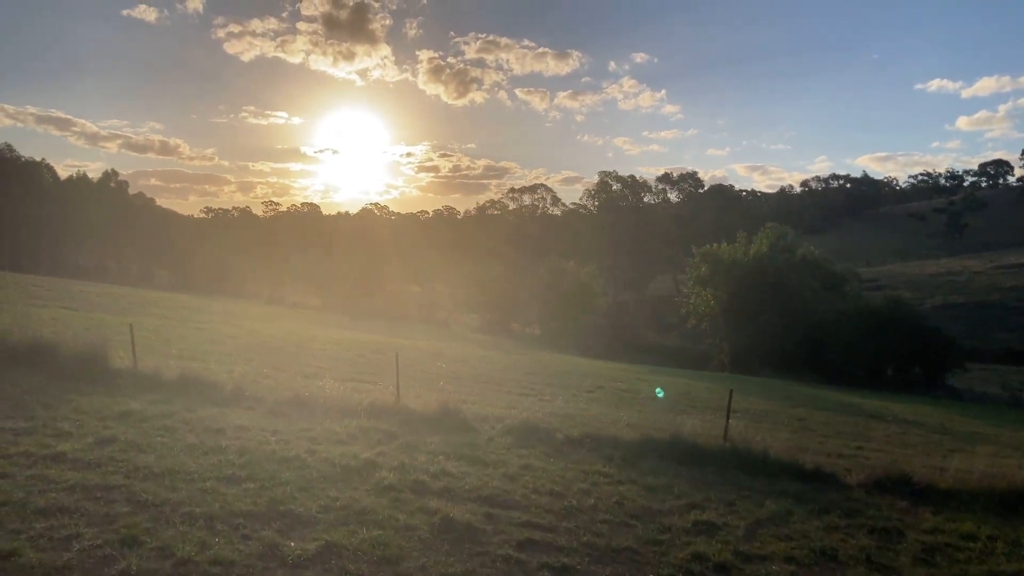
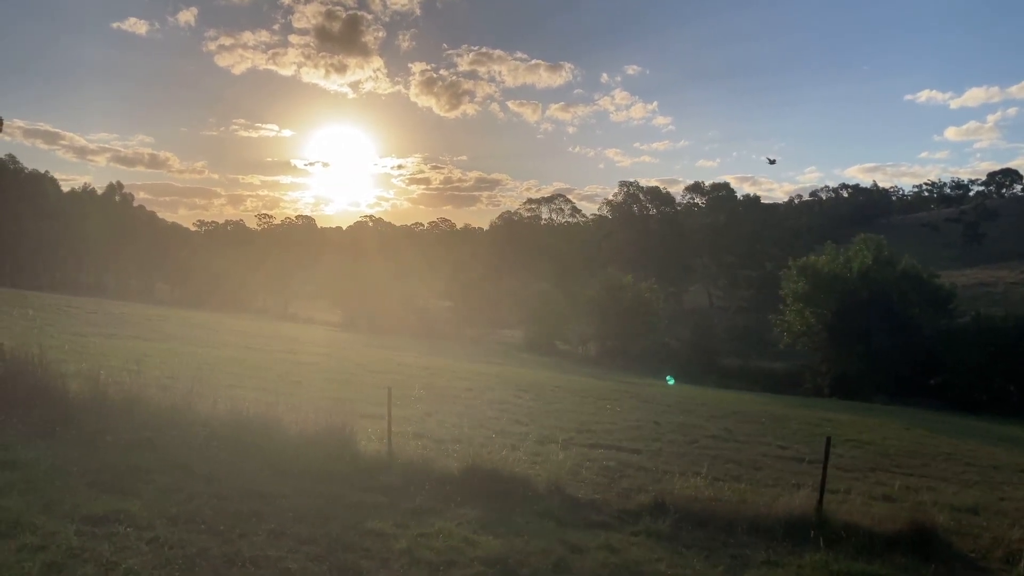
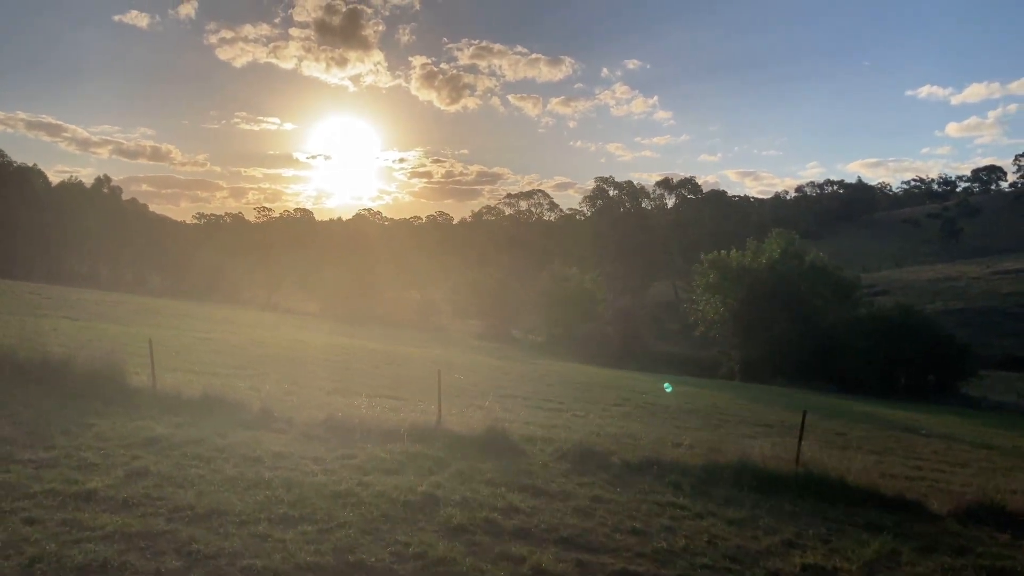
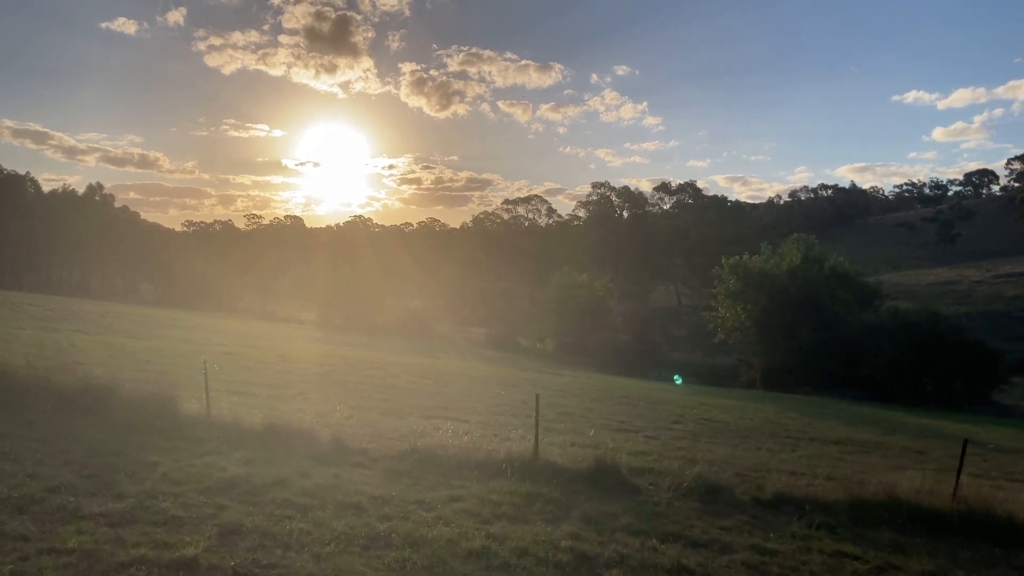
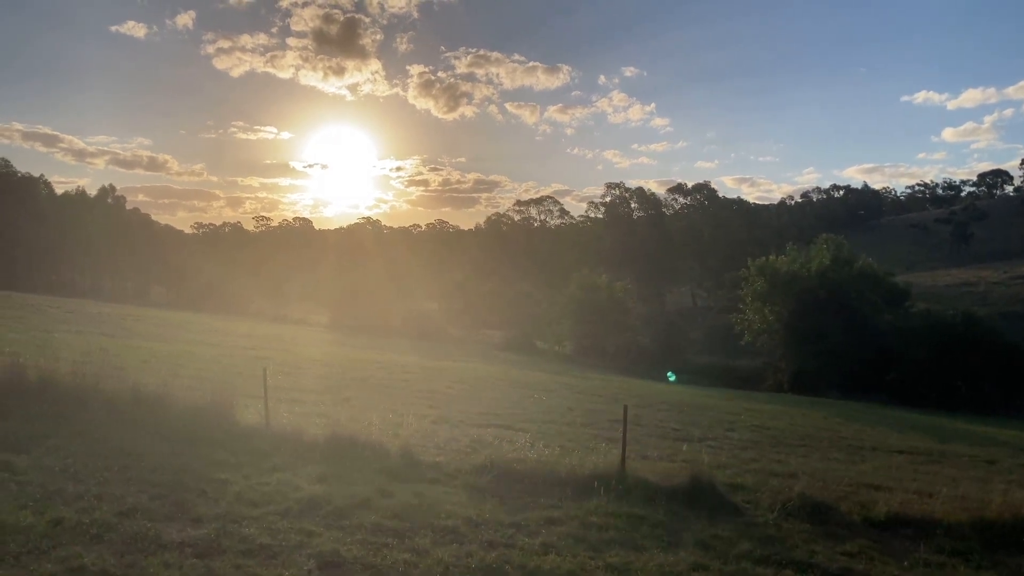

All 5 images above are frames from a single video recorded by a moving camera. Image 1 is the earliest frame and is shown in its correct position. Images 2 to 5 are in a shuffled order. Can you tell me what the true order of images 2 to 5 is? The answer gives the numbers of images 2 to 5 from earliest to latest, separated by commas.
3, 4, 5, 2
